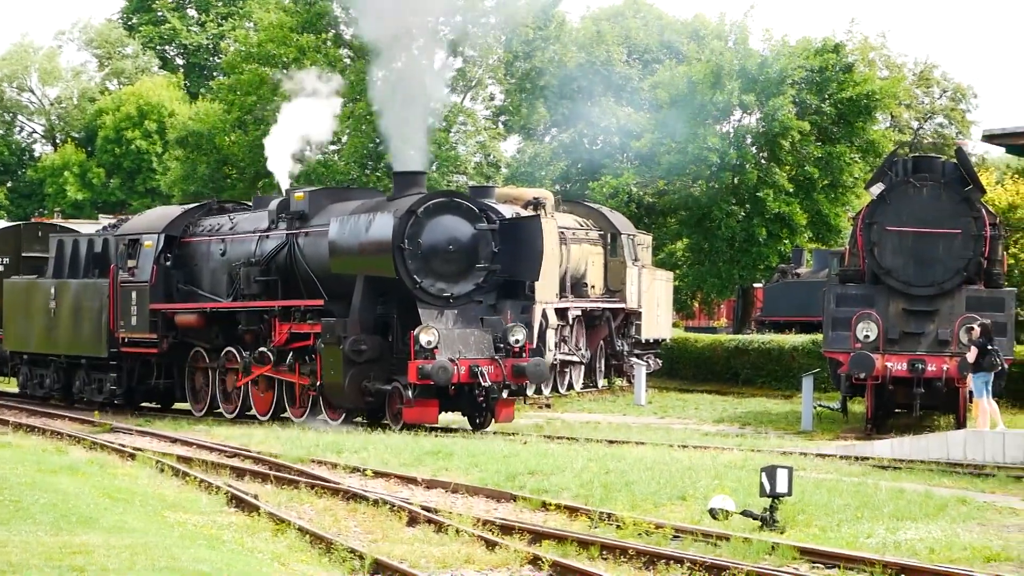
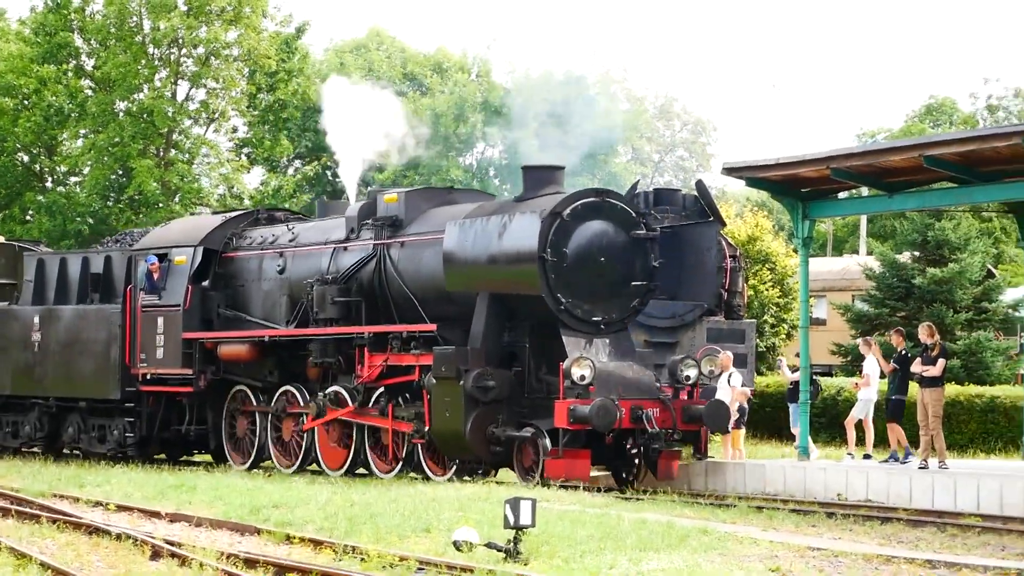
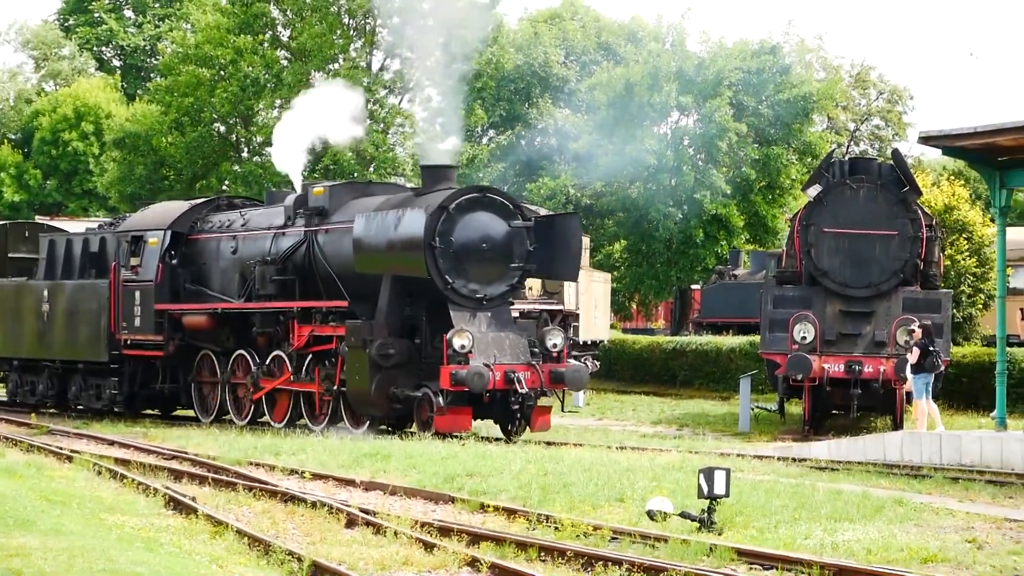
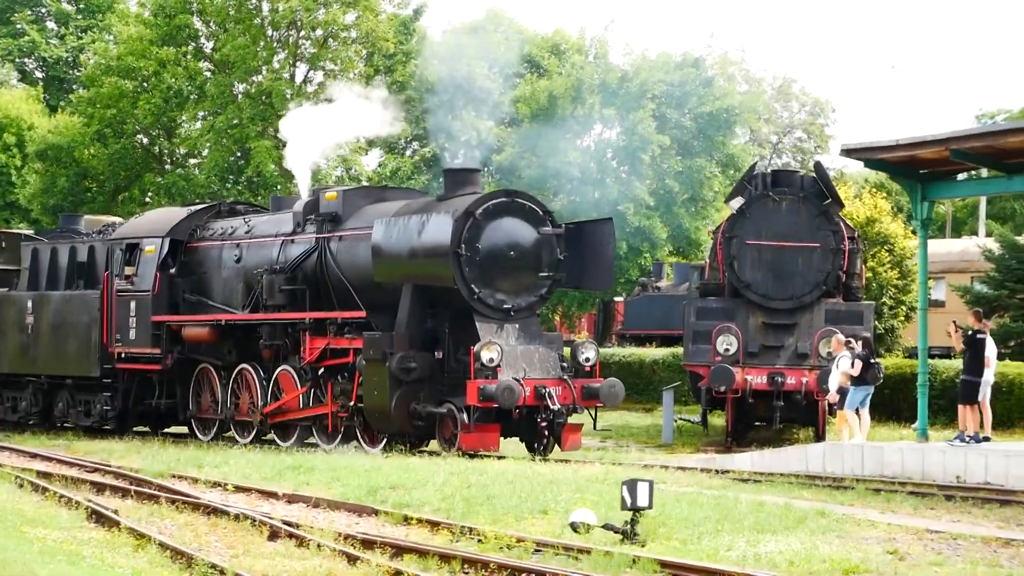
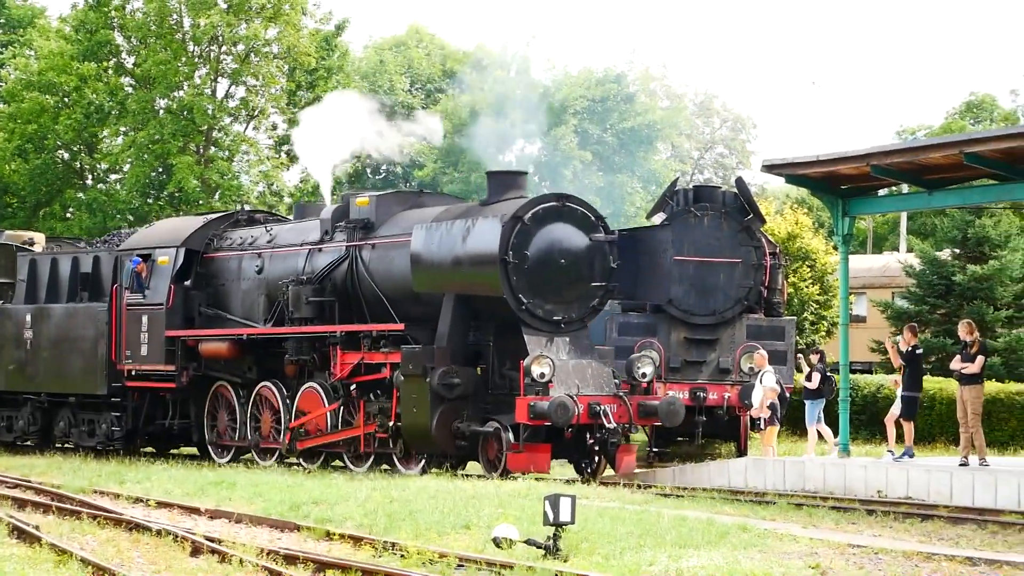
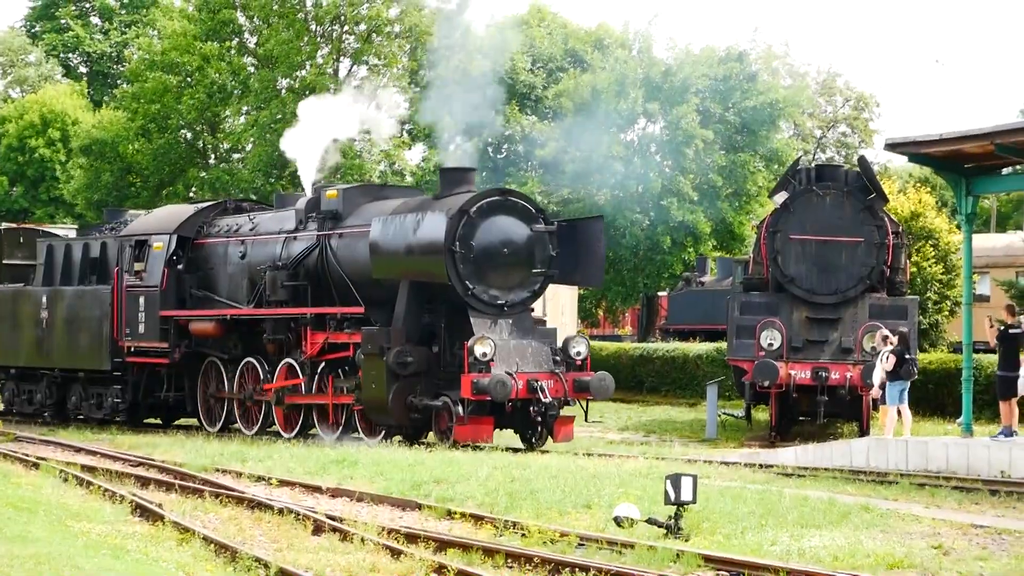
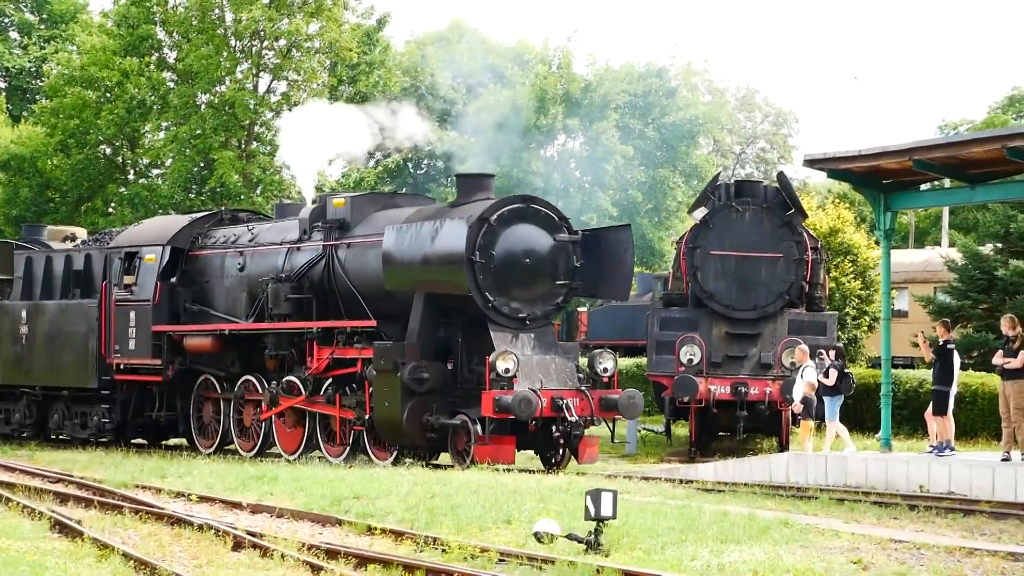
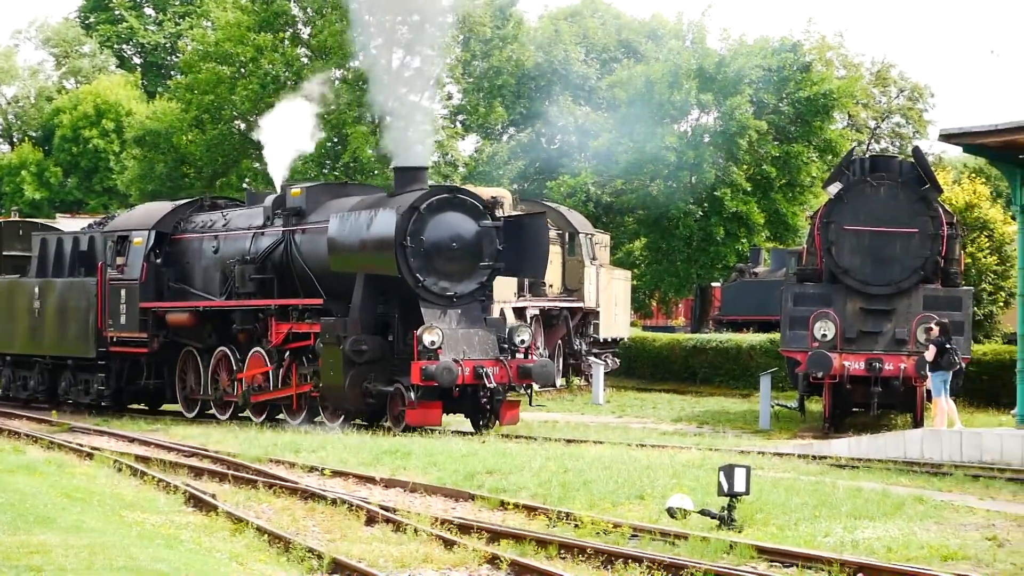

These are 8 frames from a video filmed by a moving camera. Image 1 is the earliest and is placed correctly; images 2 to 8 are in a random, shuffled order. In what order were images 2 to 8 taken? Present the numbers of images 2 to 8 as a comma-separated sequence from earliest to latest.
8, 3, 6, 4, 7, 5, 2
